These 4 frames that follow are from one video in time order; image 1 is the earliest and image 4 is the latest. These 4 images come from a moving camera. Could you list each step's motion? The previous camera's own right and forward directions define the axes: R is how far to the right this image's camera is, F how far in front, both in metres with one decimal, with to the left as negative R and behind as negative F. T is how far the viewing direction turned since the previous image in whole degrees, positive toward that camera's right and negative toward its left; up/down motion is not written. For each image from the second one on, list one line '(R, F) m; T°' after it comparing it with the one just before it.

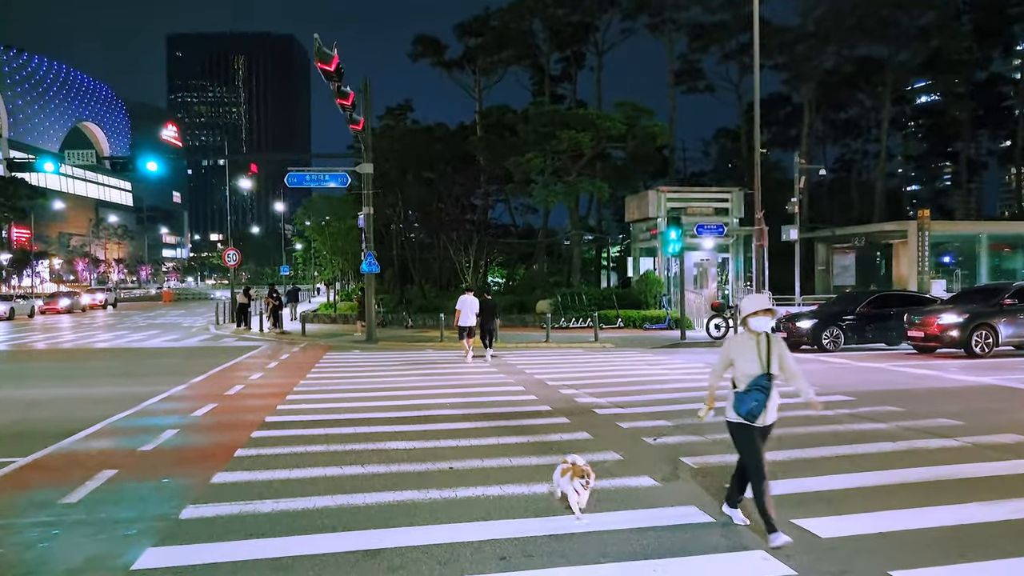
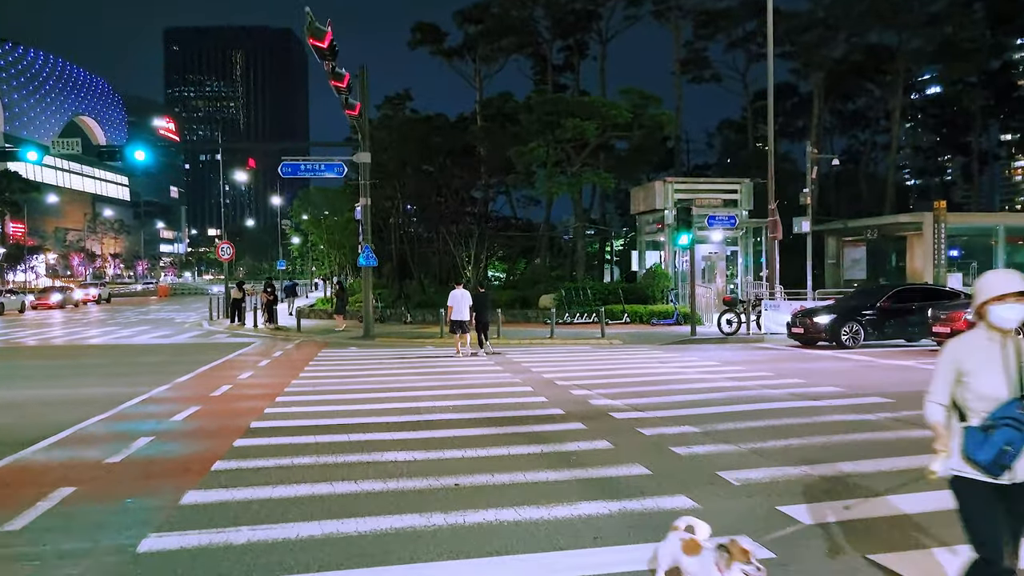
(-0.1, +0.9) m; 0°
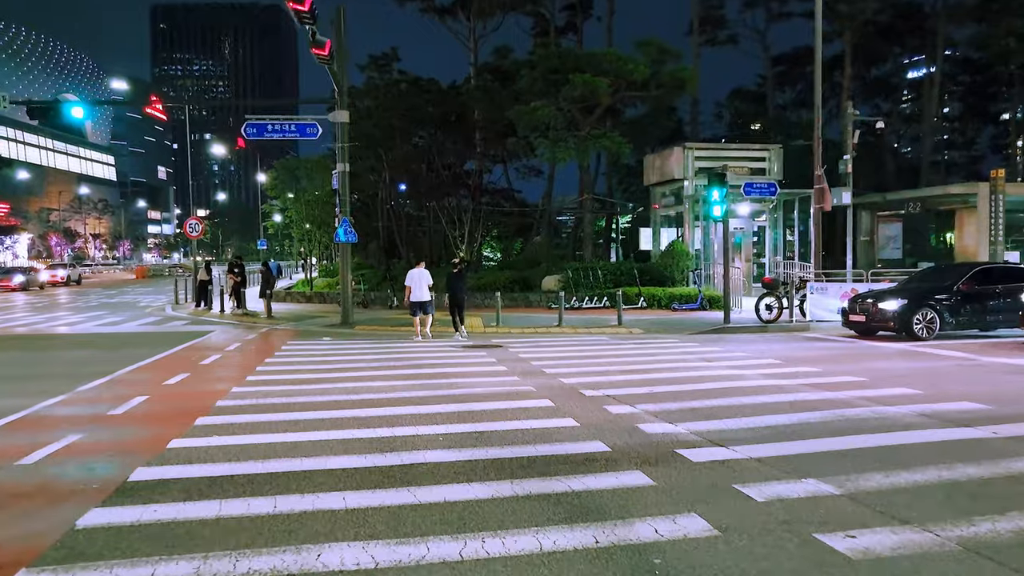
(-0.2, +3.1) m; +1°
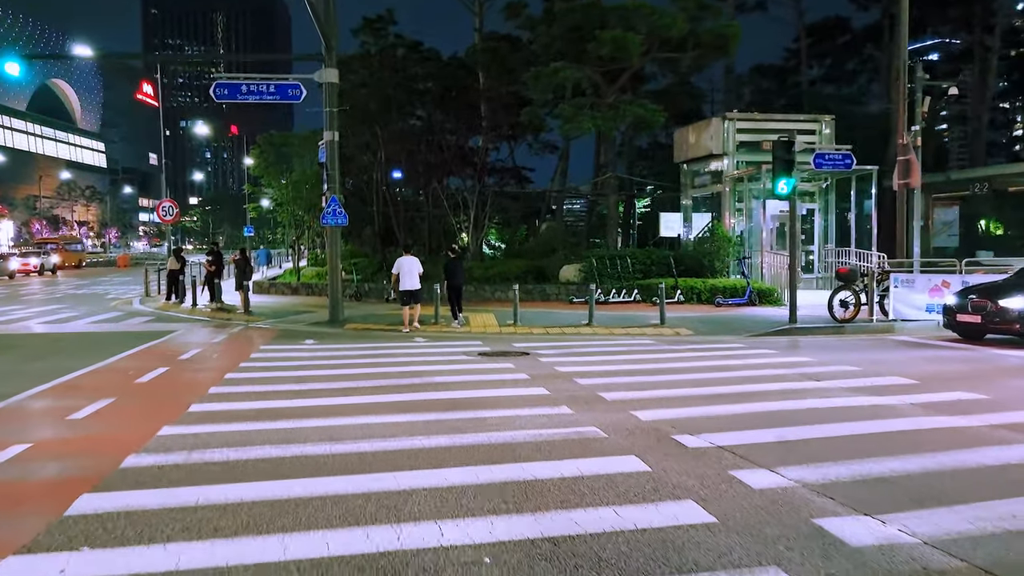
(-0.5, +3.0) m; 0°
